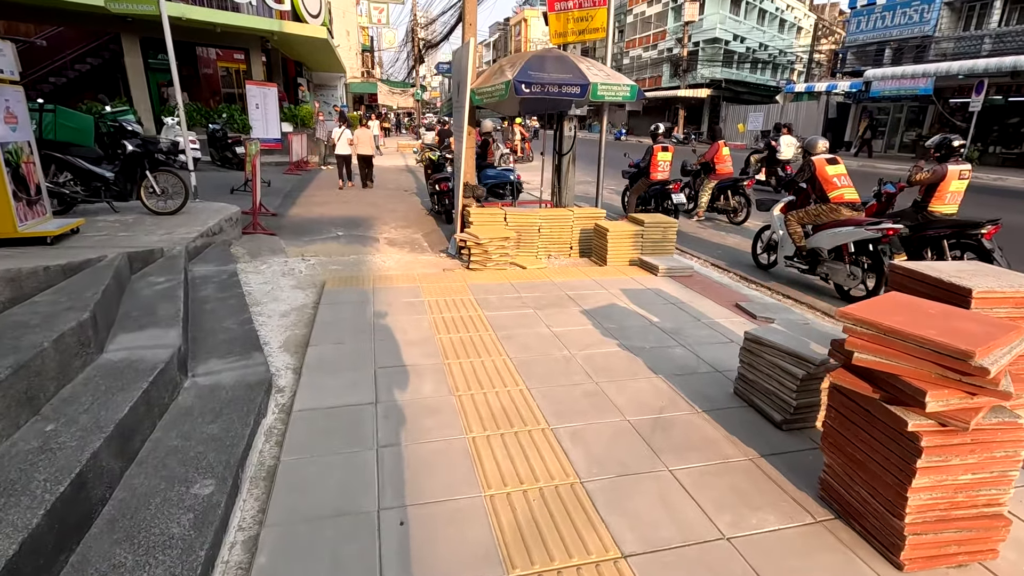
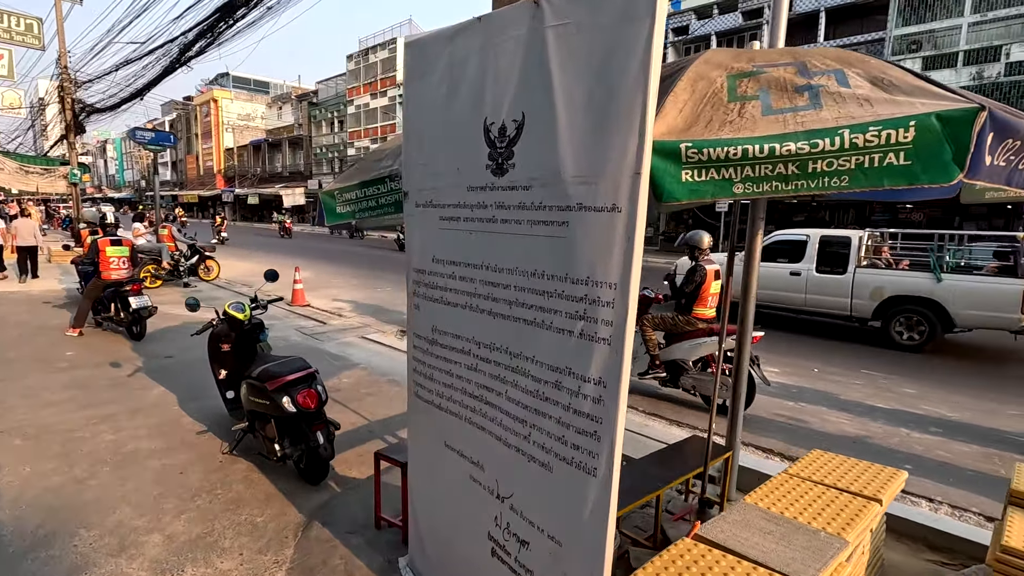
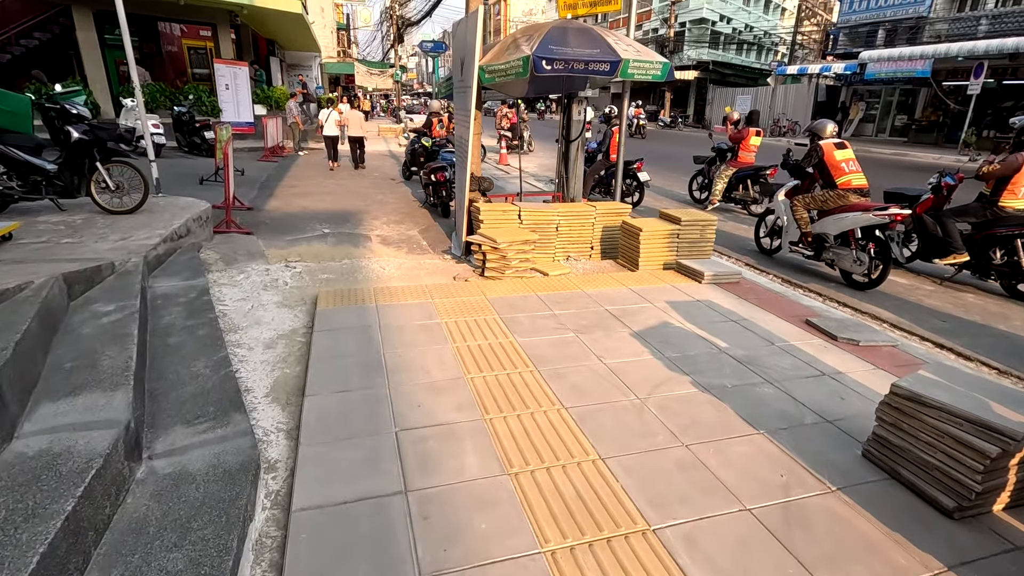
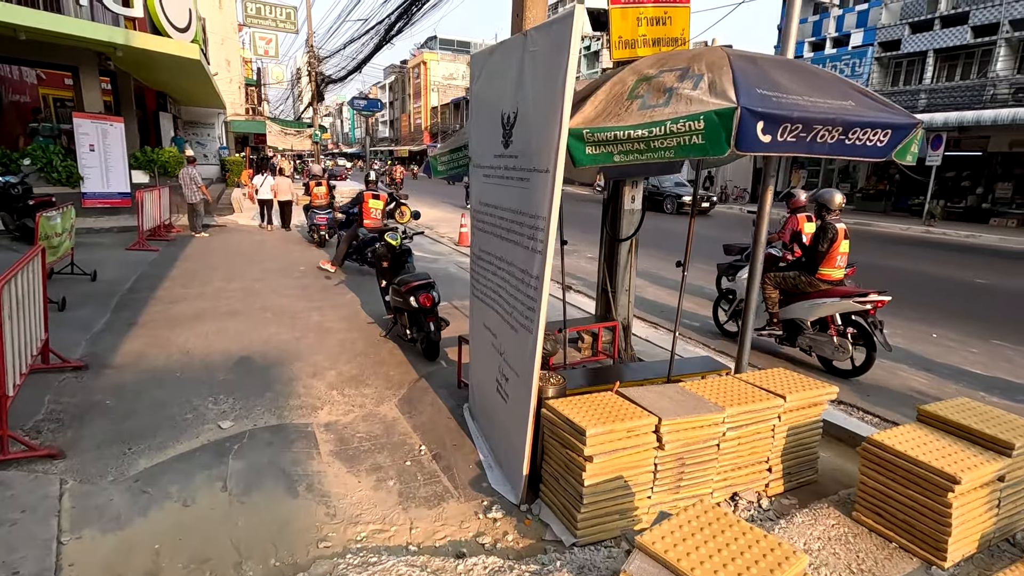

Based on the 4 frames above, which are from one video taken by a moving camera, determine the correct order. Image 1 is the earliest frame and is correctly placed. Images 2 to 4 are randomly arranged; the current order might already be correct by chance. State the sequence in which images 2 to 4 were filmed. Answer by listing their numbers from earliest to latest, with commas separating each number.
3, 4, 2
